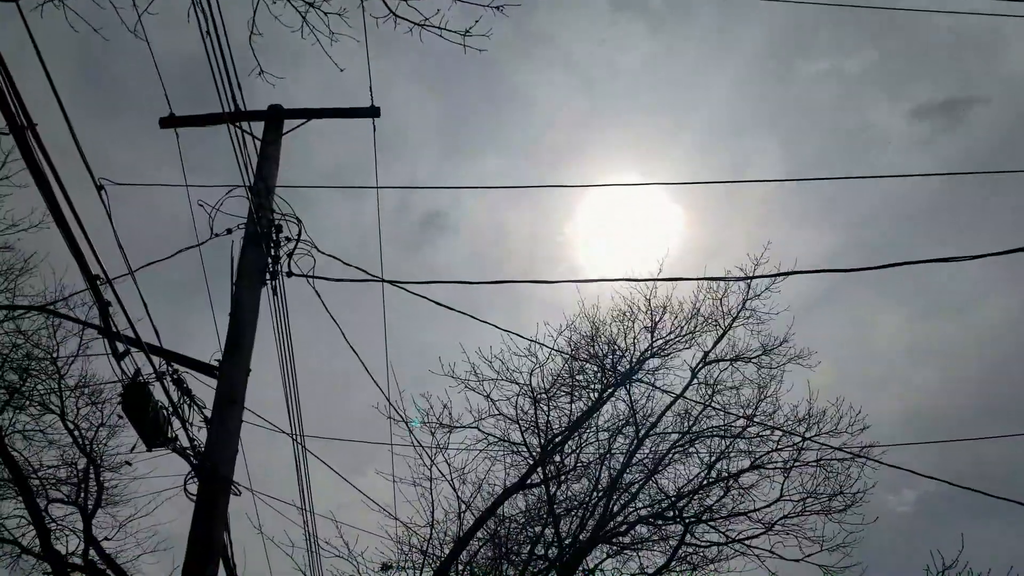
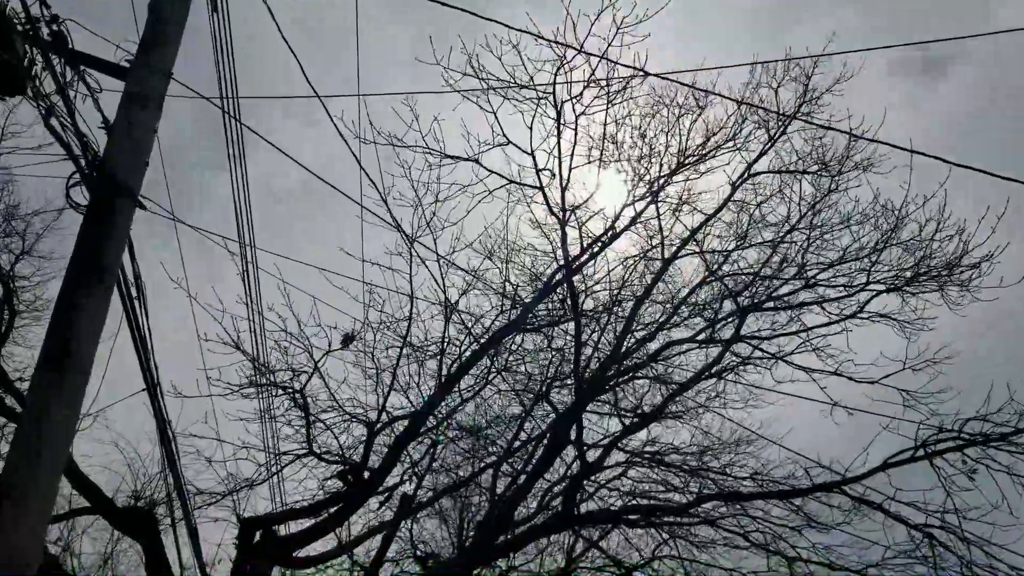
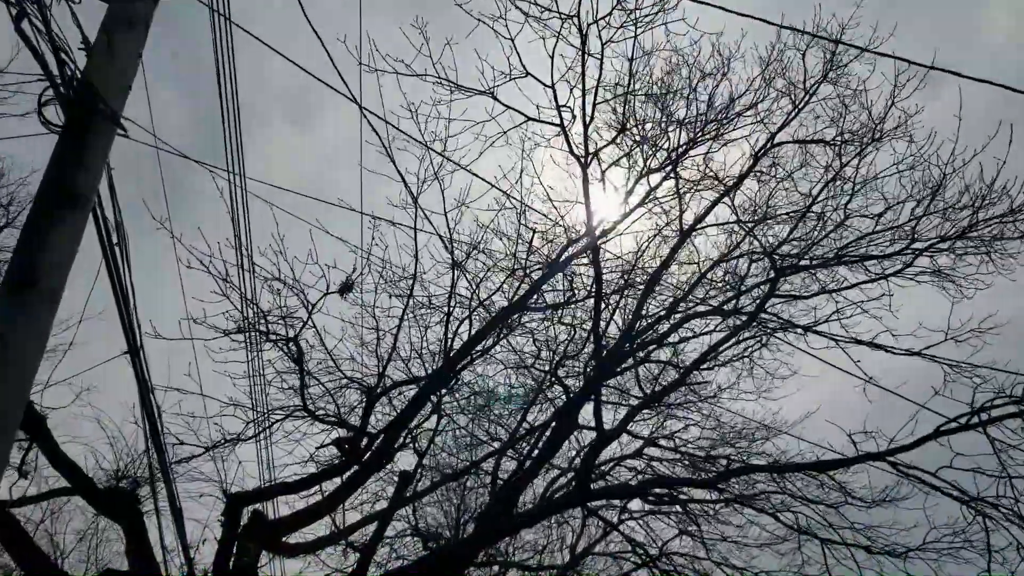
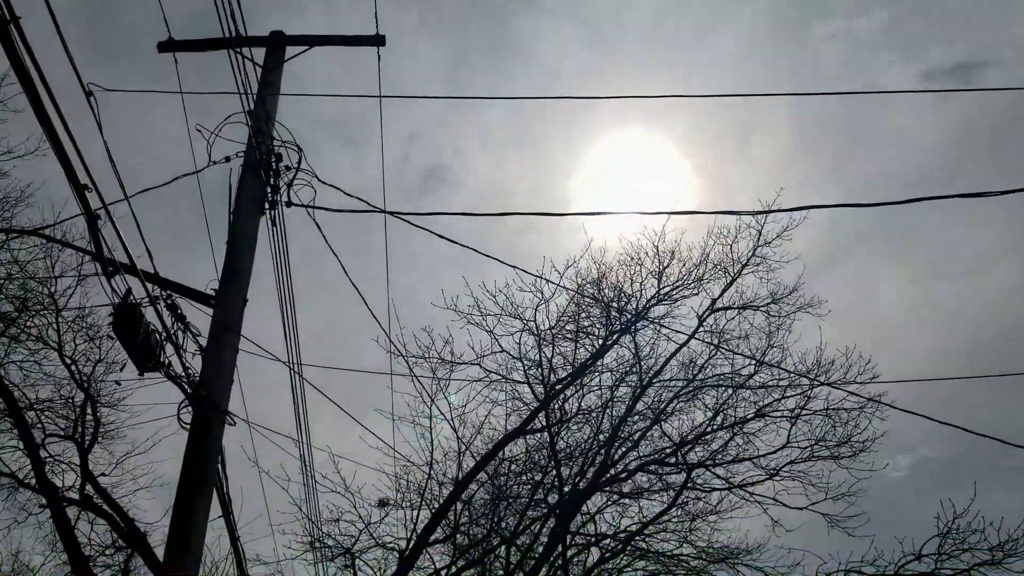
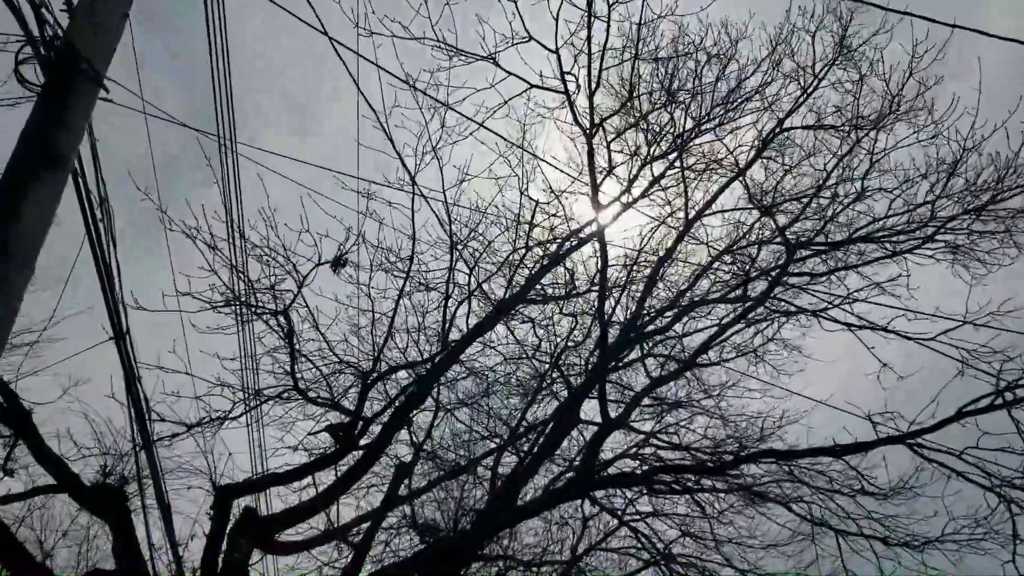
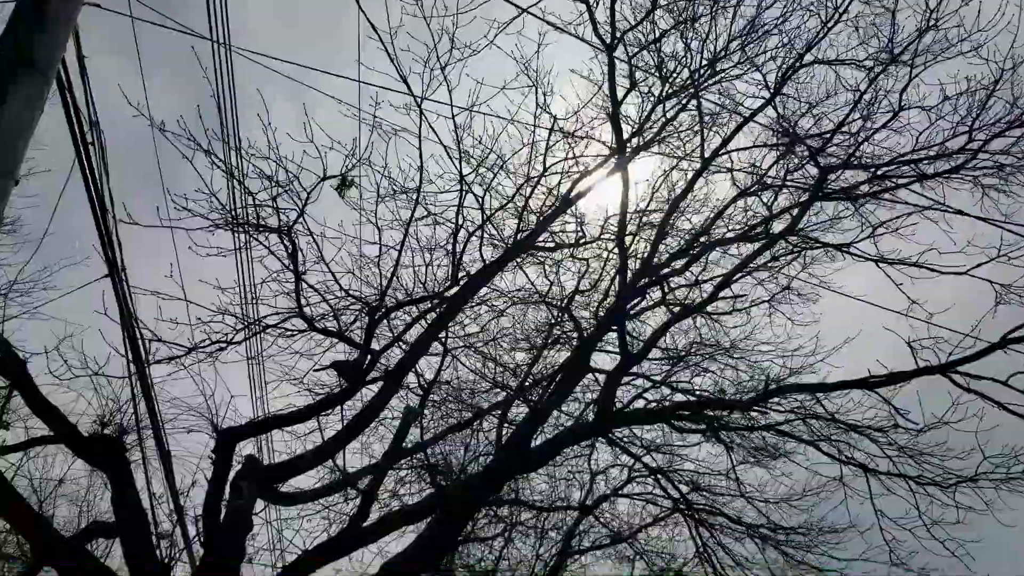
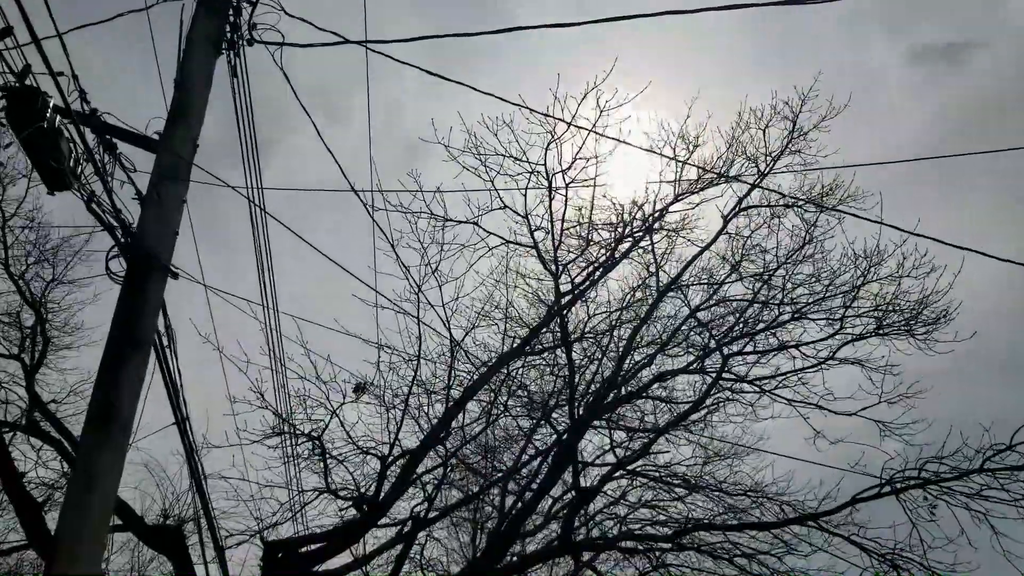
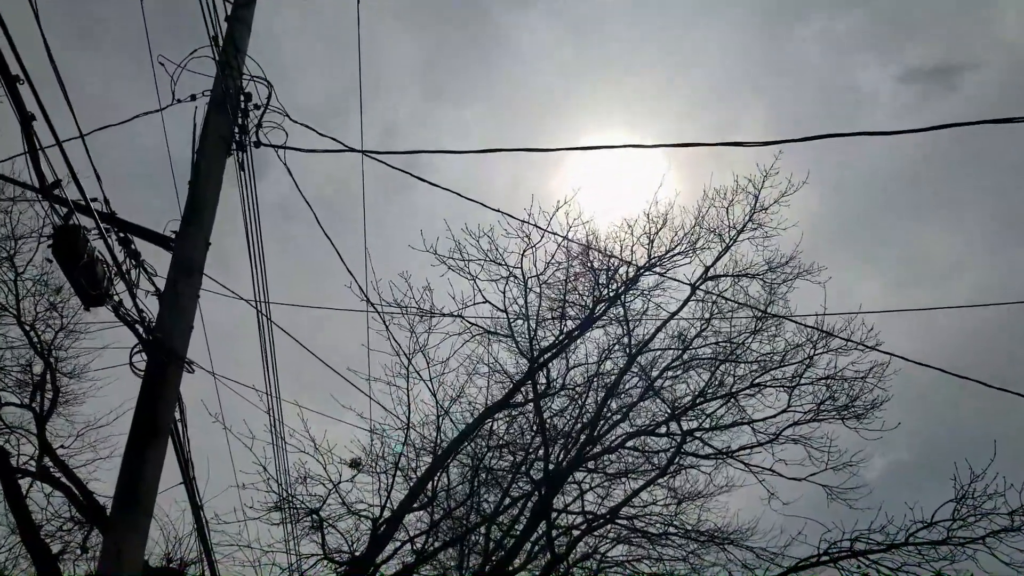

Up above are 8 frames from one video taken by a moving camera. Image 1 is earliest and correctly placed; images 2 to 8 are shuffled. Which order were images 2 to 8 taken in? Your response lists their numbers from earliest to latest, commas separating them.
4, 8, 7, 2, 3, 5, 6
